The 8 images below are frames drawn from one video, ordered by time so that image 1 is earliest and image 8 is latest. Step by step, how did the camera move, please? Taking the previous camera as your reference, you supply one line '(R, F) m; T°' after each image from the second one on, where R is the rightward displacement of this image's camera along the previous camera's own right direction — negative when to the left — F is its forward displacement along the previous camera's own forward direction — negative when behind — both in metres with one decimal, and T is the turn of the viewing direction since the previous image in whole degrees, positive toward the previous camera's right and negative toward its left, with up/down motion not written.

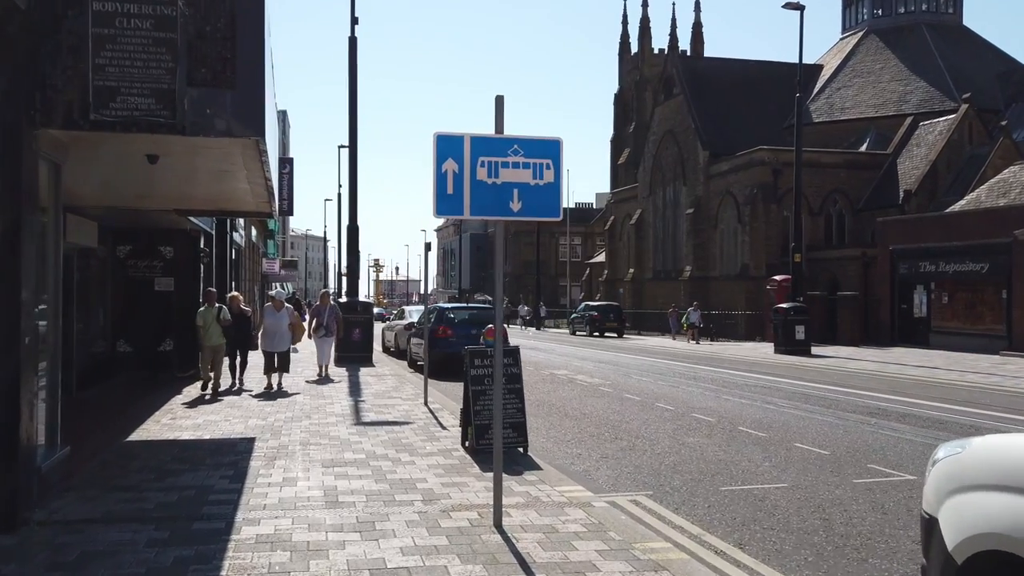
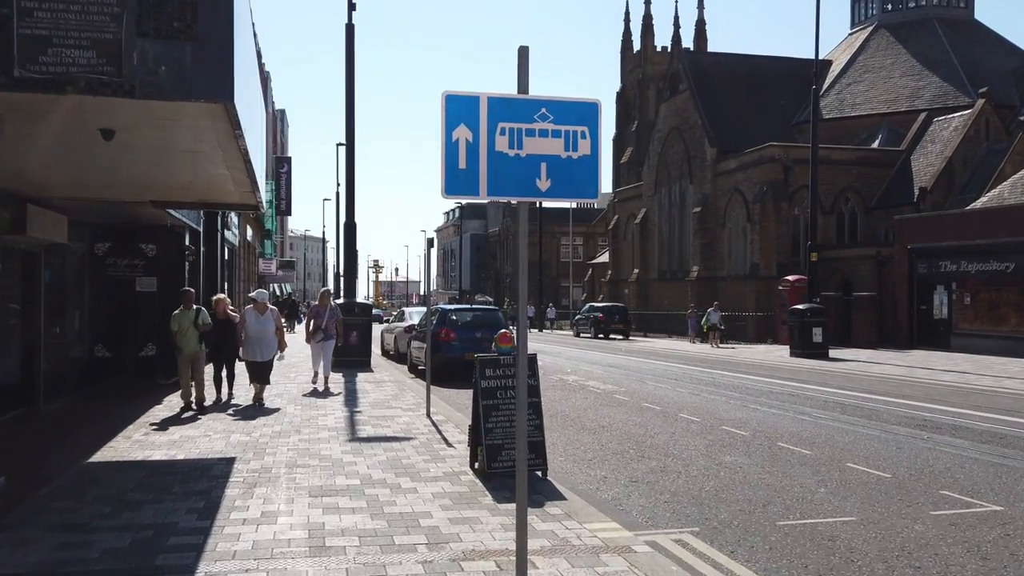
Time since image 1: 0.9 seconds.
(-0.2, +1.2) m; 0°
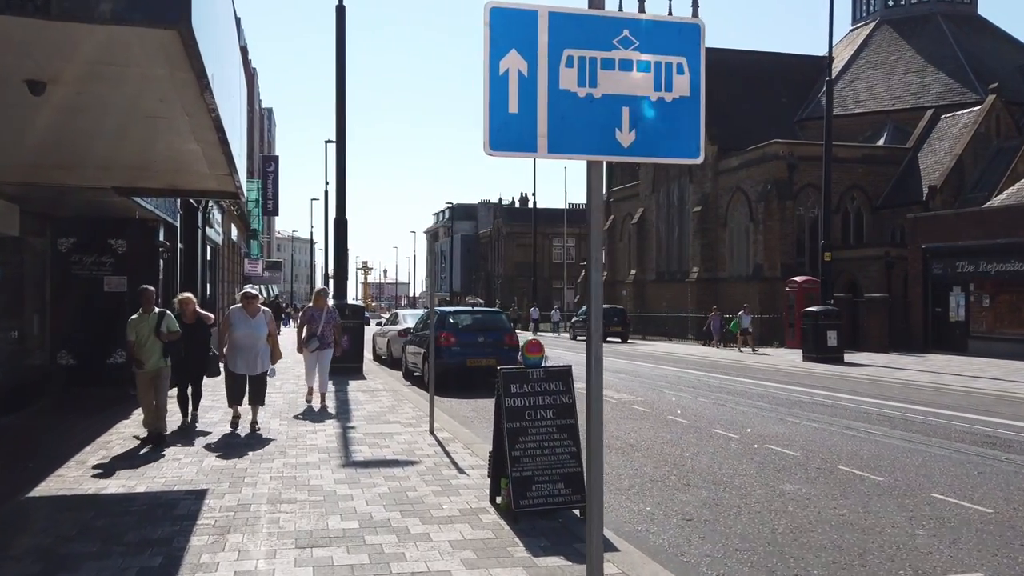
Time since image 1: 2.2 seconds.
(-0.3, +1.5) m; +1°
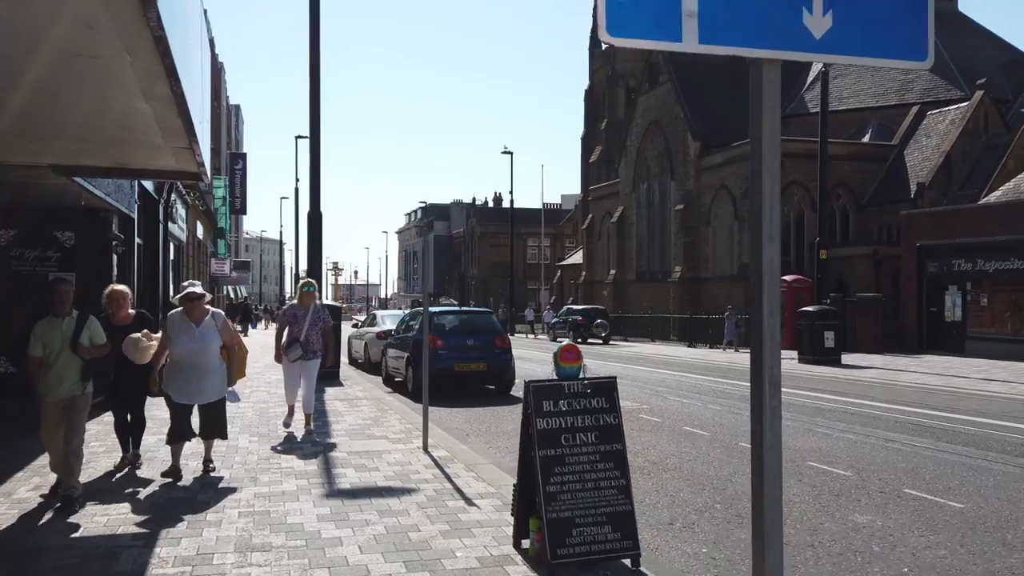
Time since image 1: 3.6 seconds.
(-0.4, +1.4) m; +2°
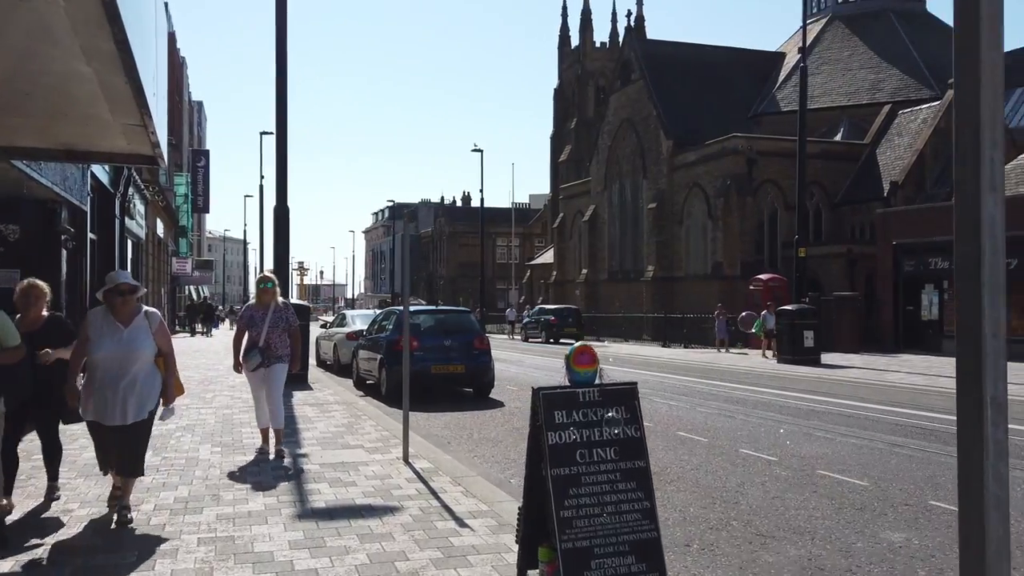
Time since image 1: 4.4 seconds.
(-0.2, +0.8) m; +2°
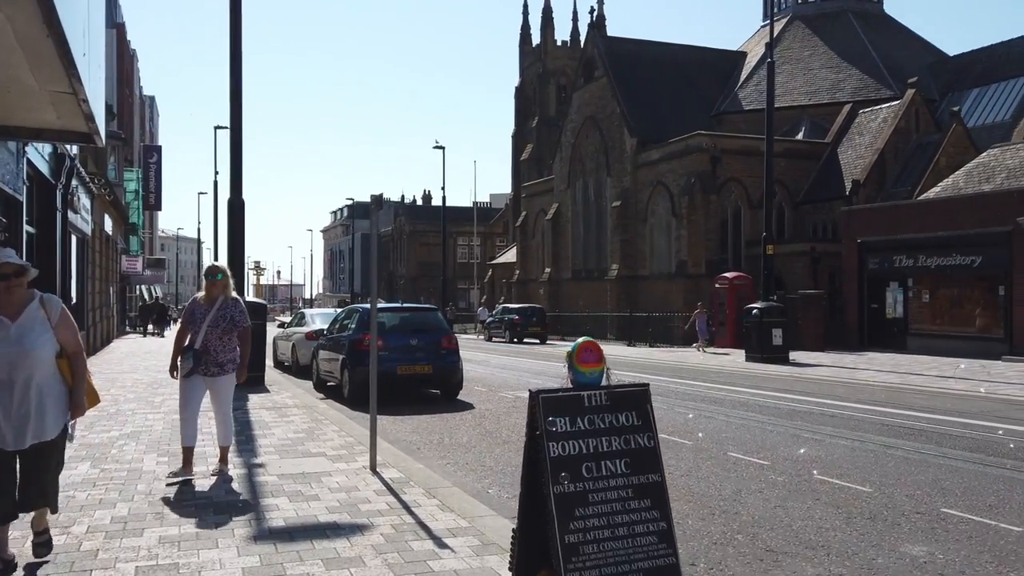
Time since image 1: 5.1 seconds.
(-0.2, +0.7) m; +3°
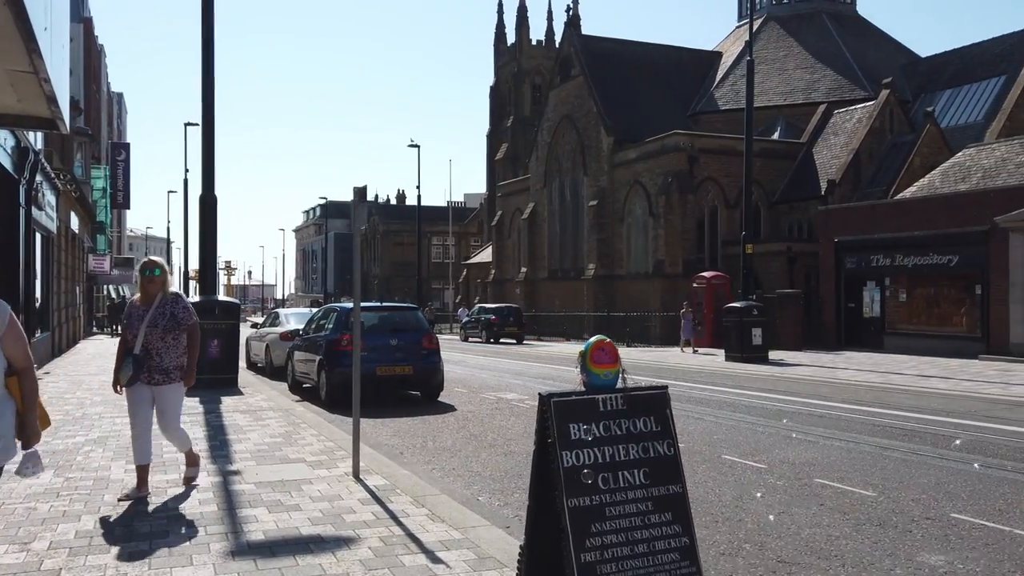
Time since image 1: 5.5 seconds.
(-0.2, +0.4) m; +2°
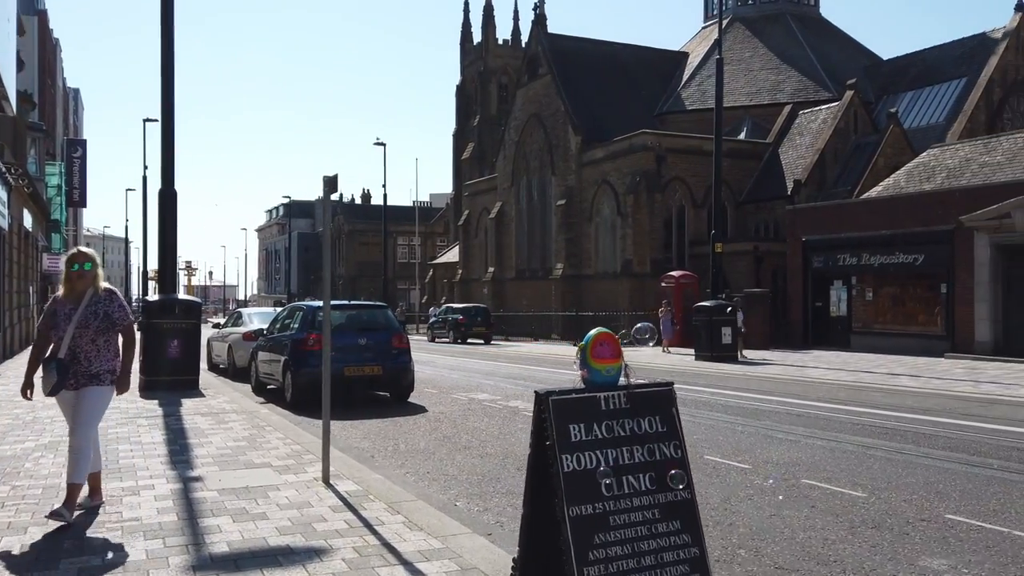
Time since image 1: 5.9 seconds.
(-0.1, +0.3) m; +2°
